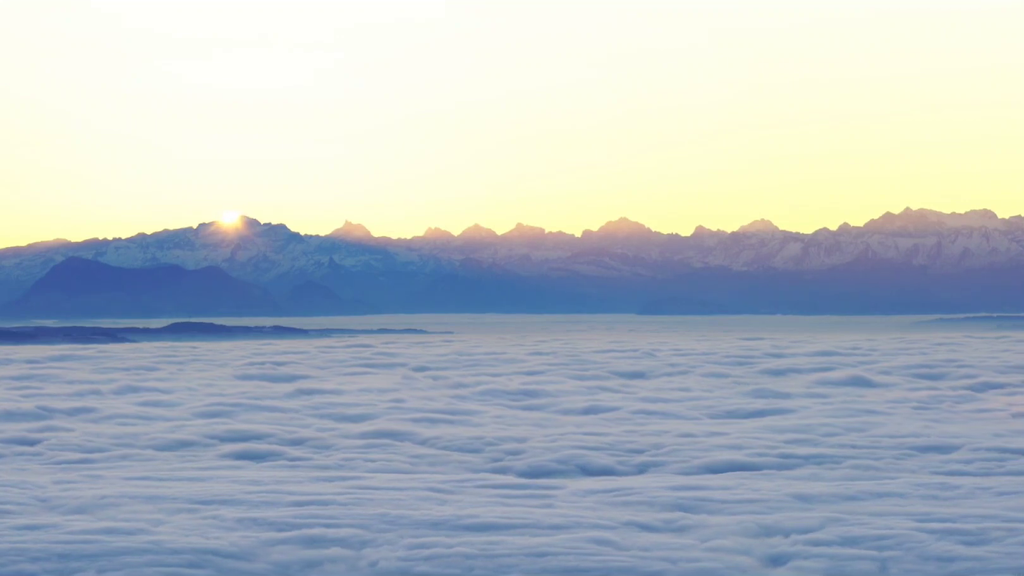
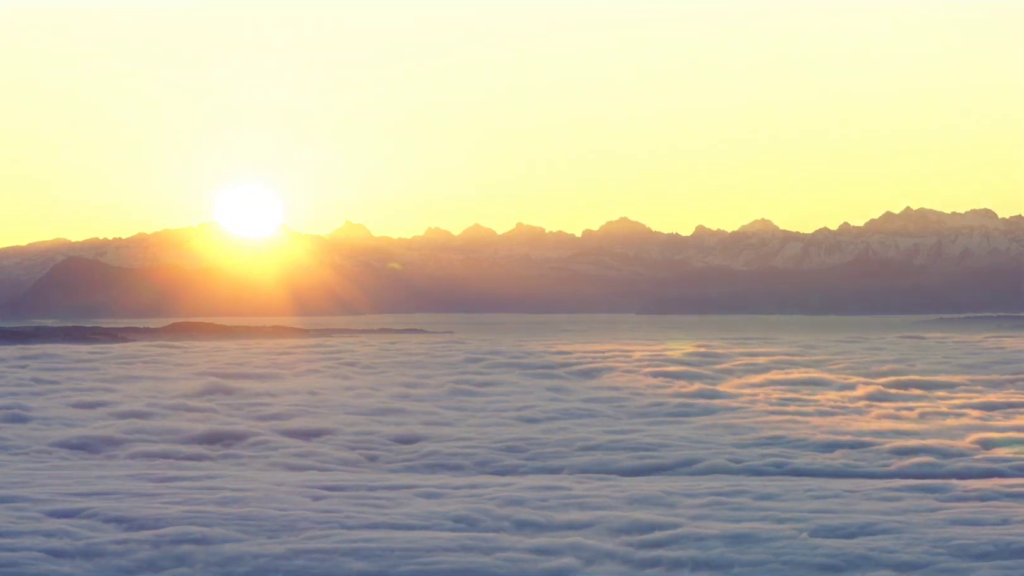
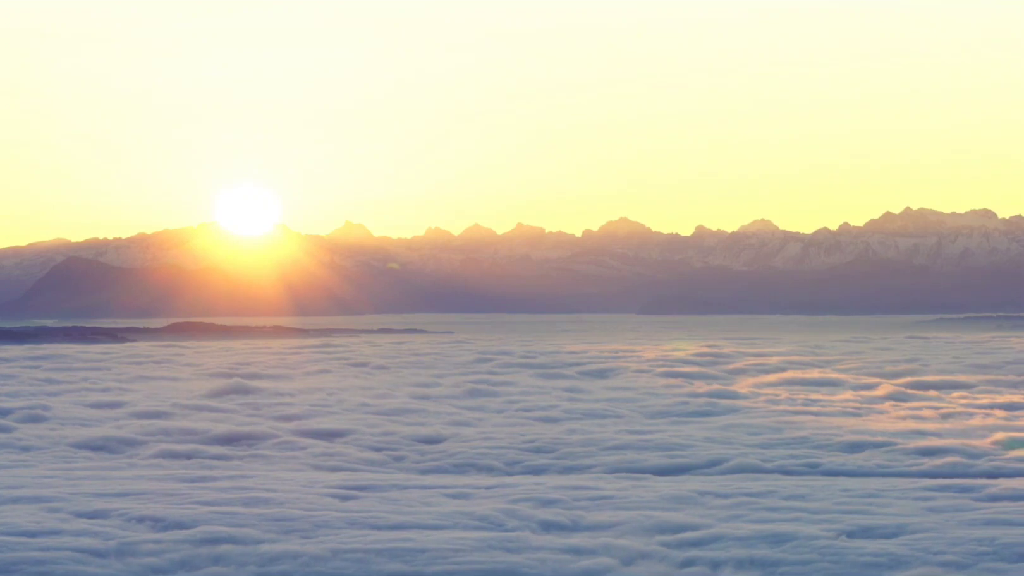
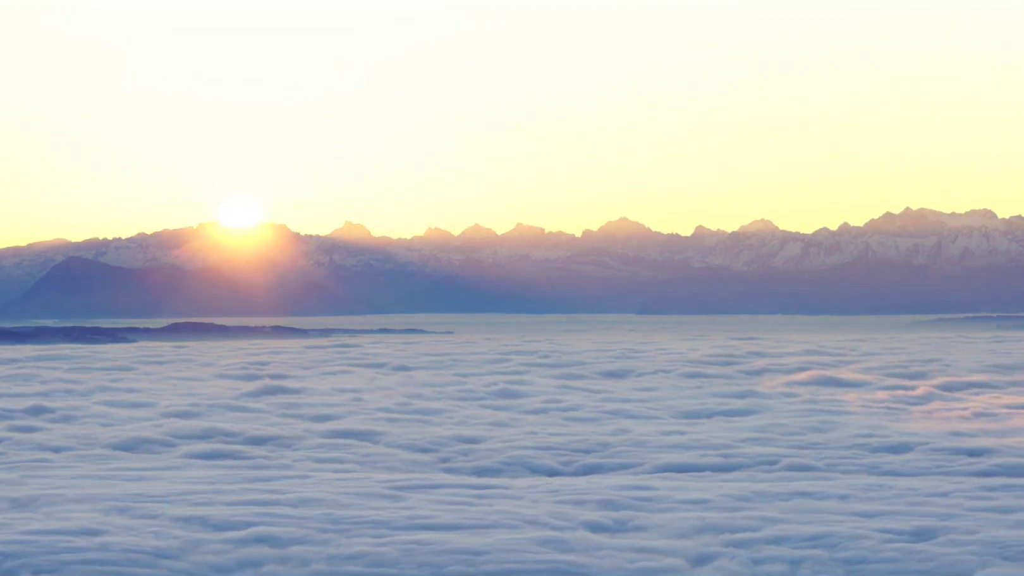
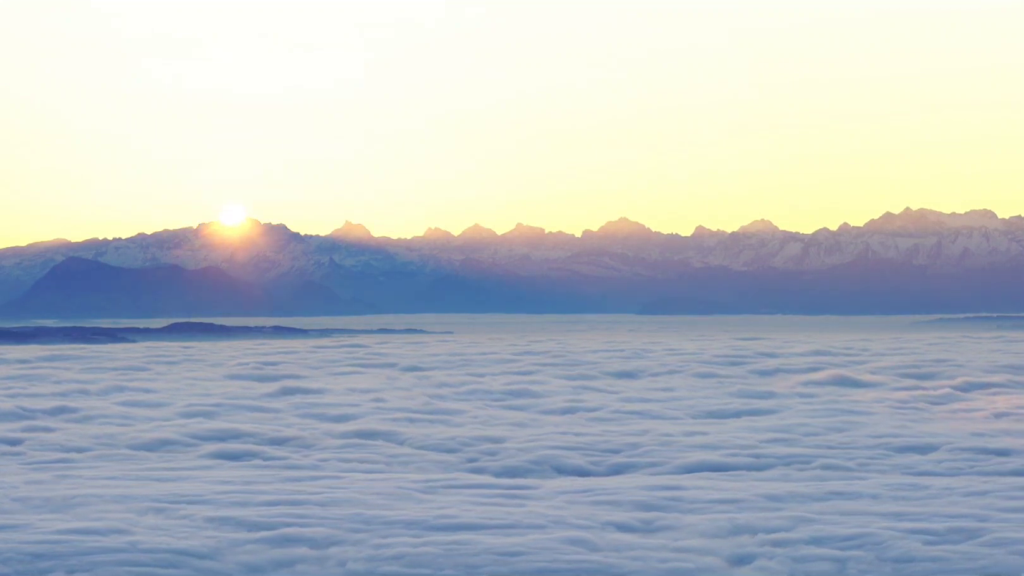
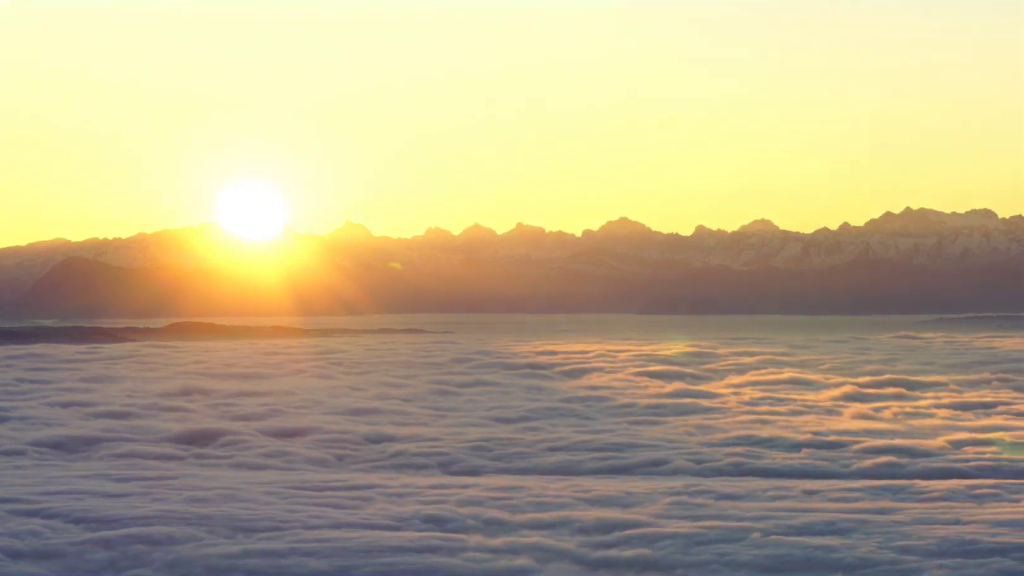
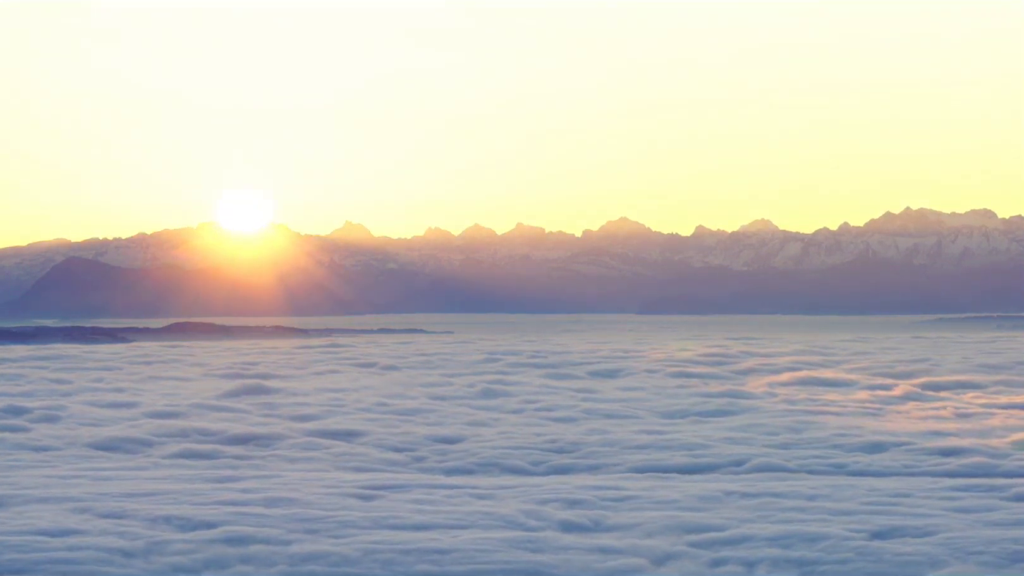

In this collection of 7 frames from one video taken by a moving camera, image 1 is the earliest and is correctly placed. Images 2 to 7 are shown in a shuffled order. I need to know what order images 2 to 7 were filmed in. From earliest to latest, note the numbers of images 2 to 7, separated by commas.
5, 4, 7, 3, 2, 6
